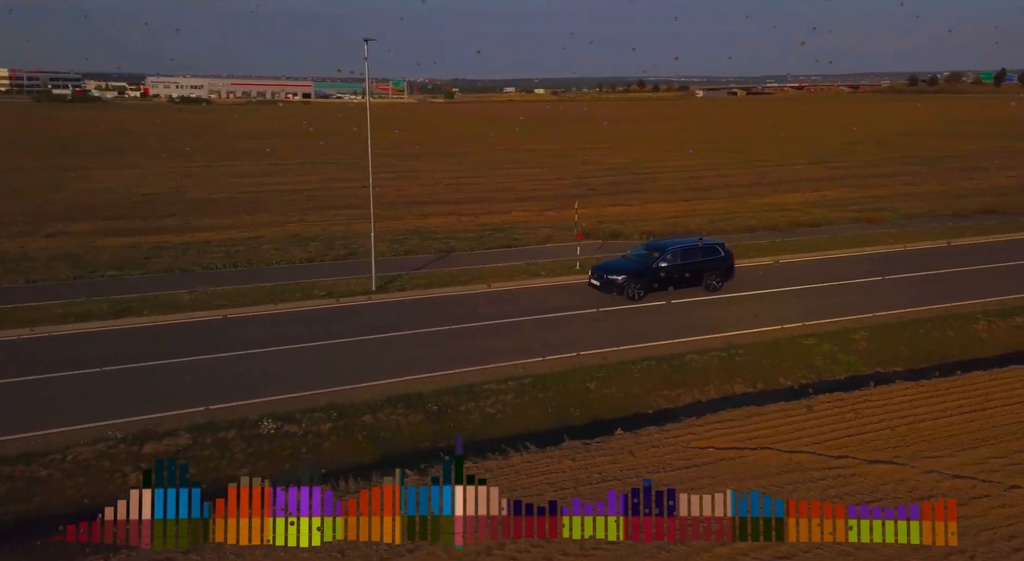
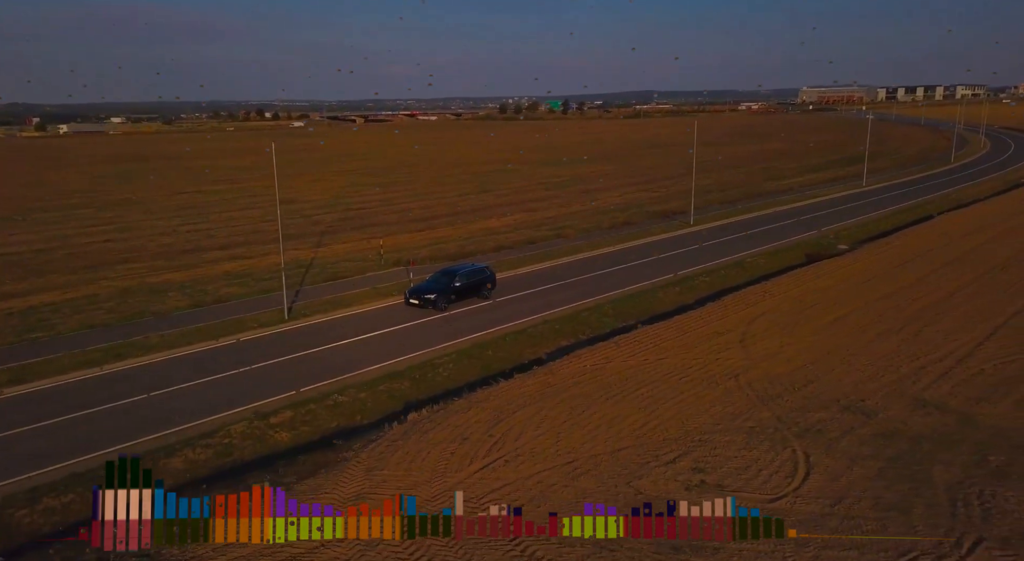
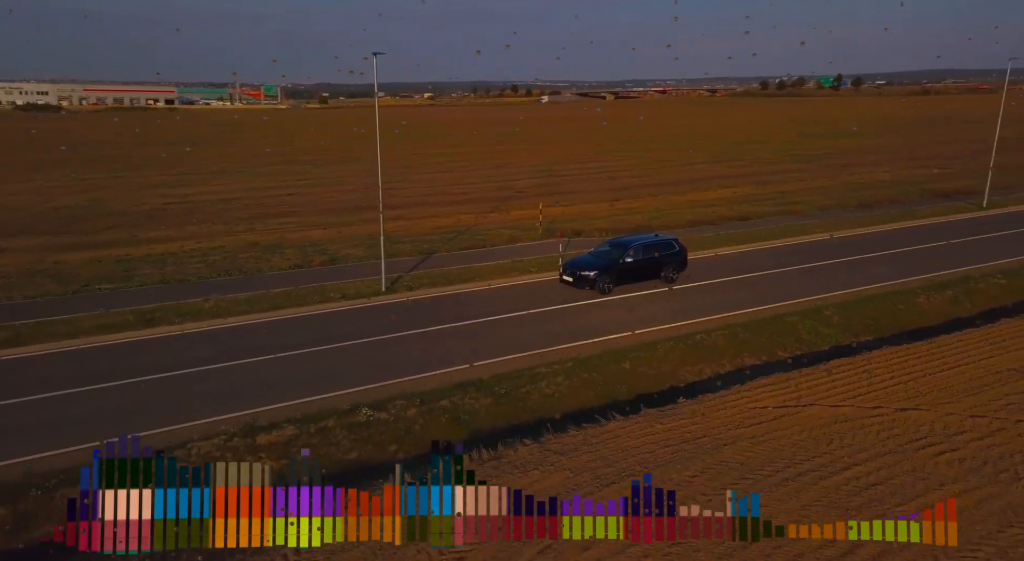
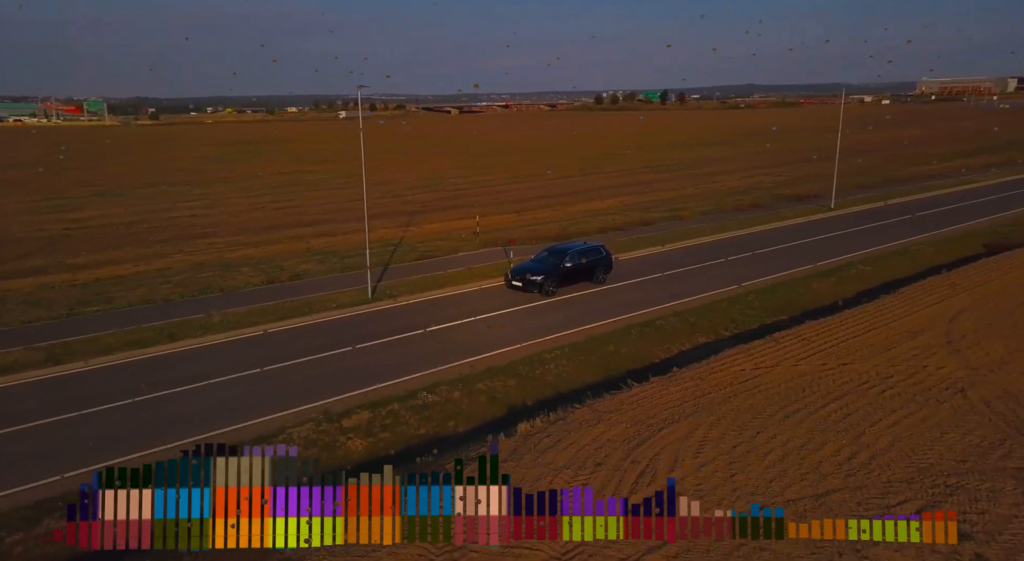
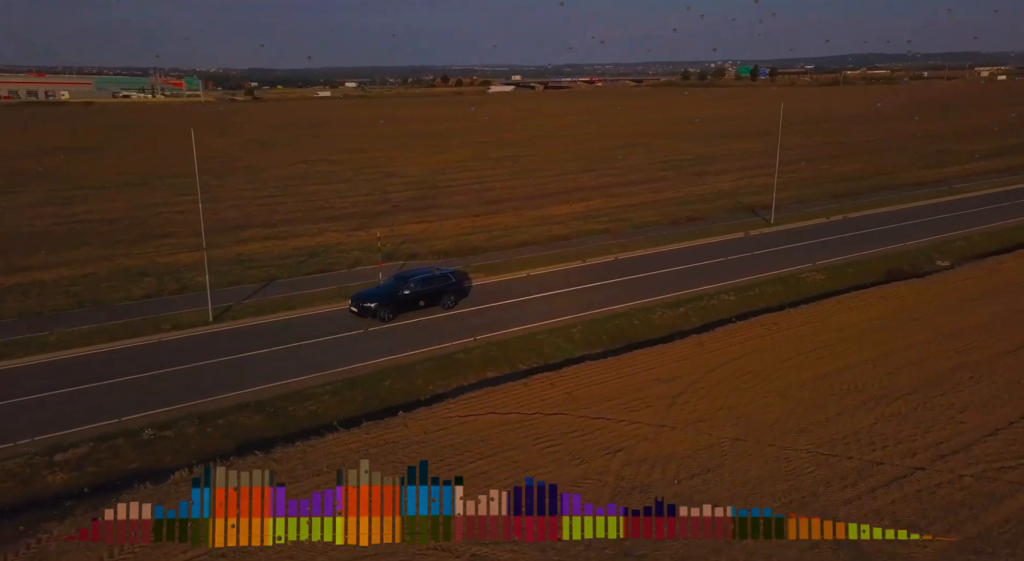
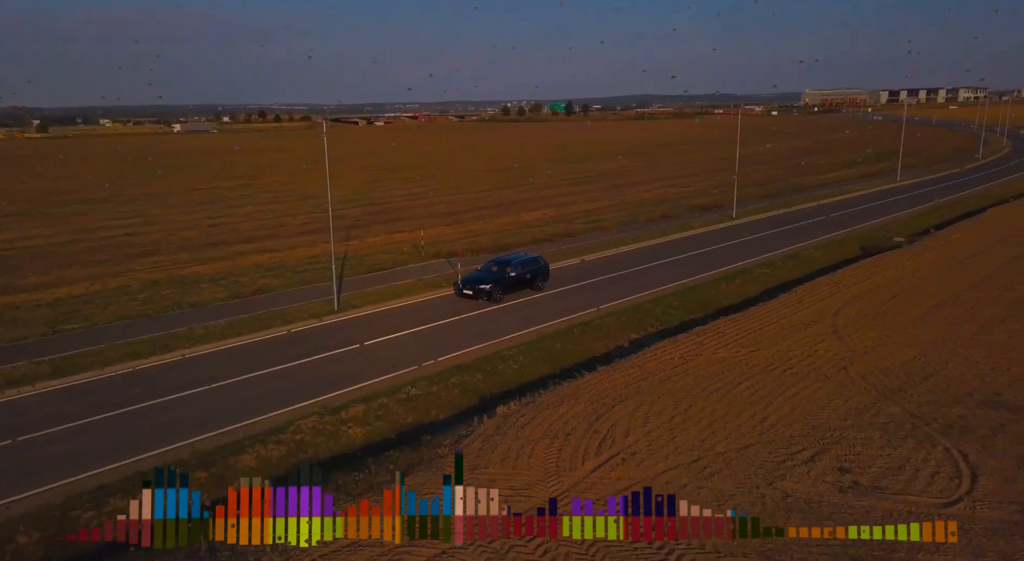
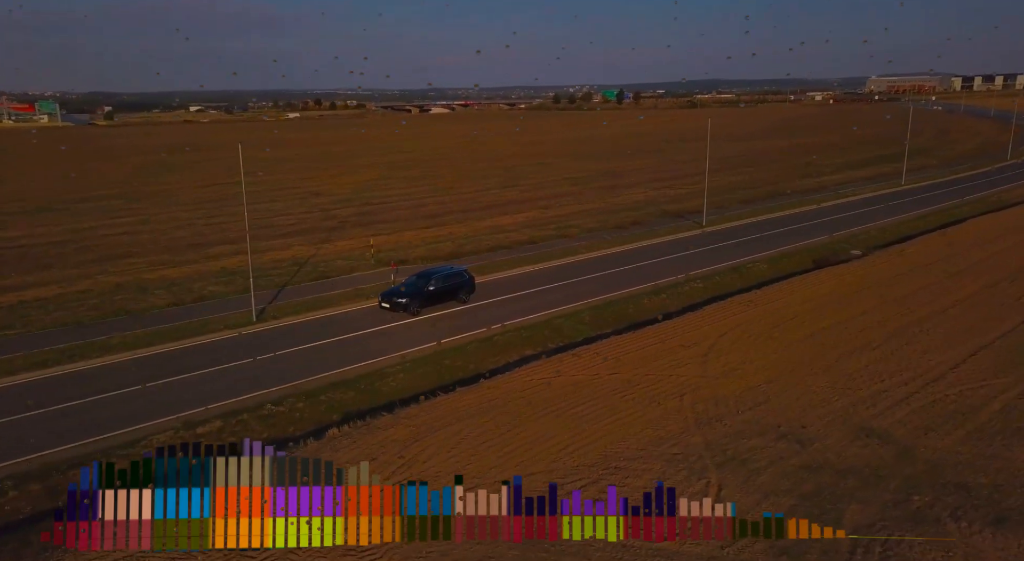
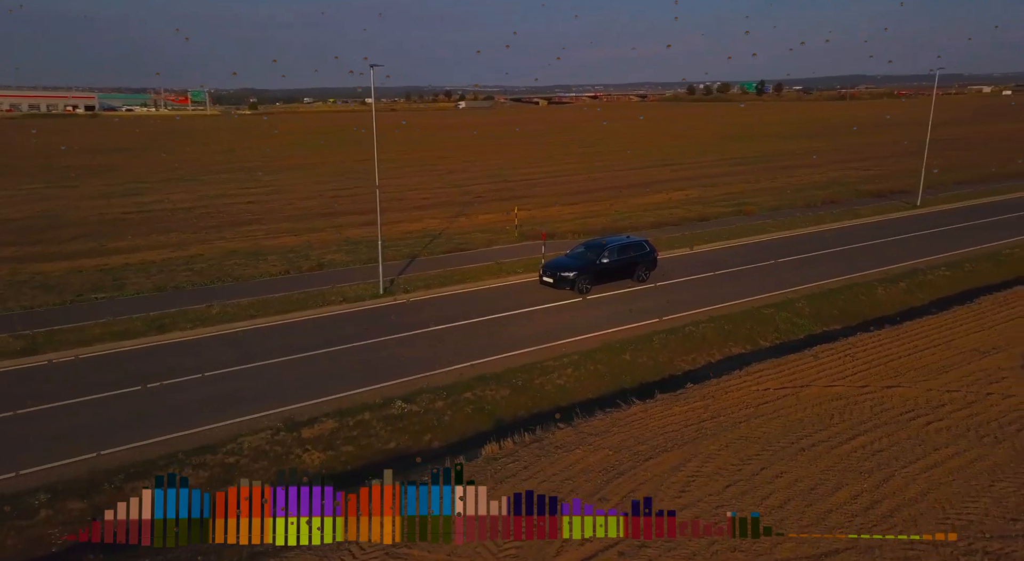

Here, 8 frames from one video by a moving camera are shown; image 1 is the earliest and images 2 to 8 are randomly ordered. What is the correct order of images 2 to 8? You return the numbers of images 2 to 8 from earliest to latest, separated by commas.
3, 8, 4, 6, 2, 7, 5
